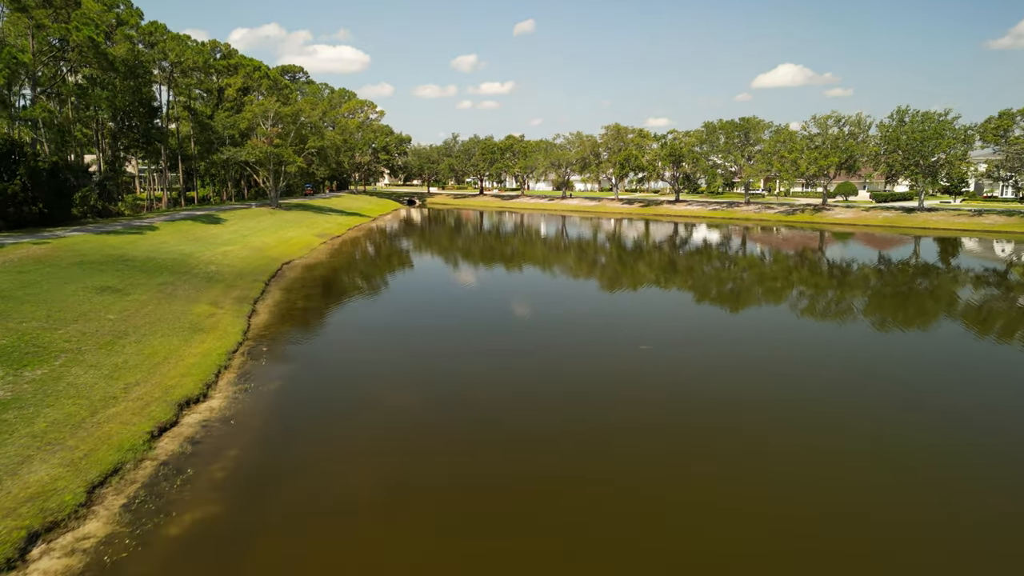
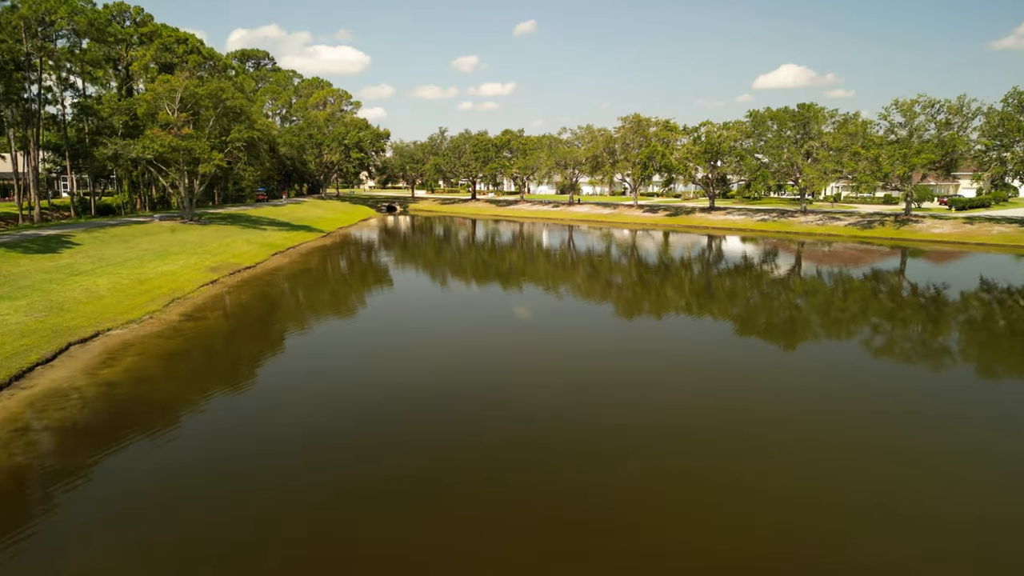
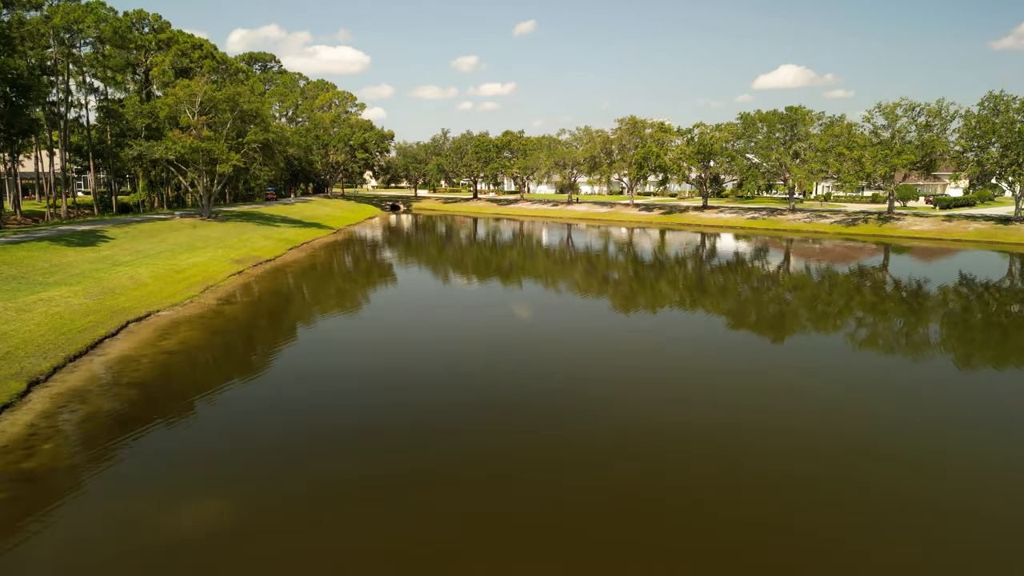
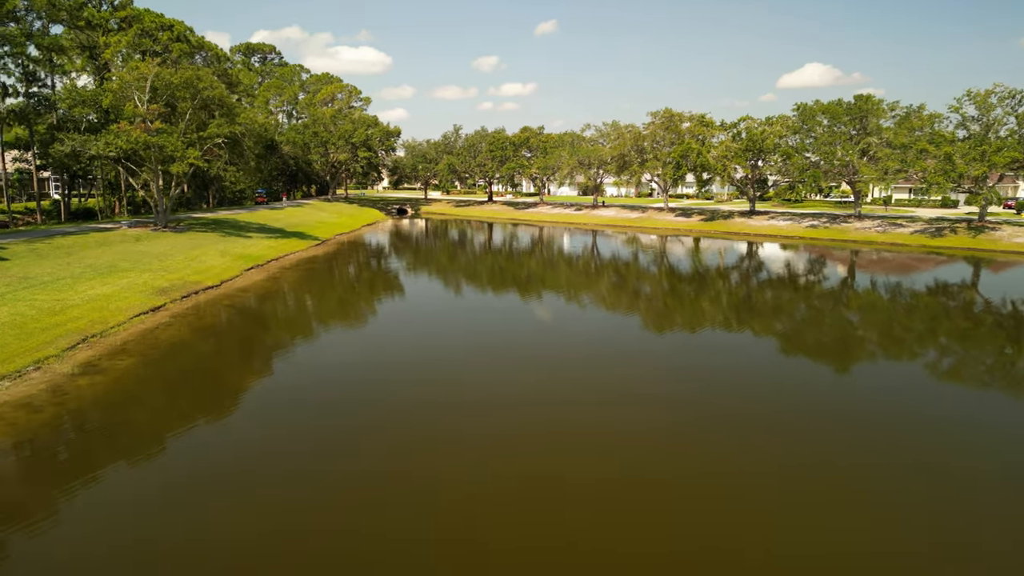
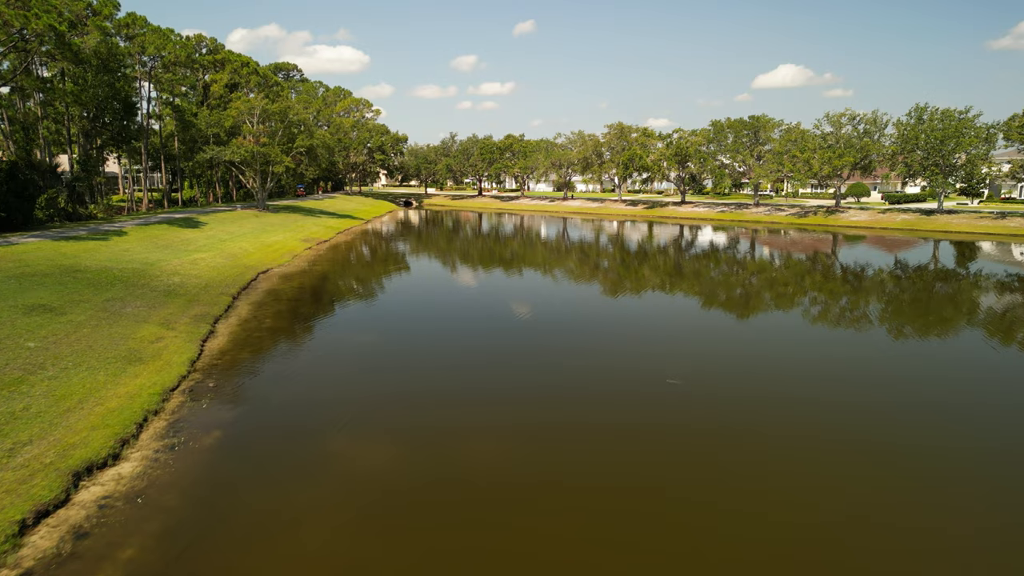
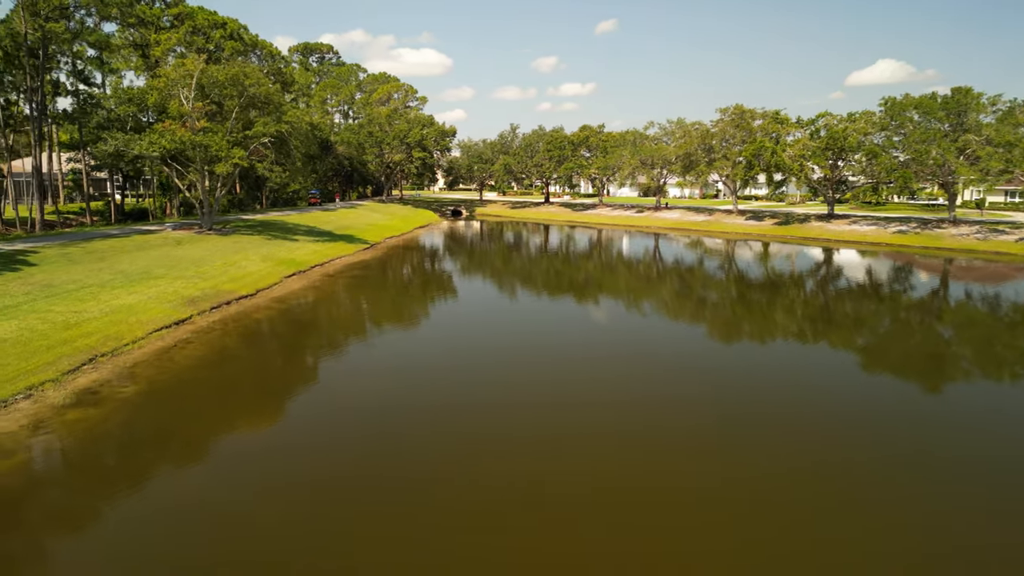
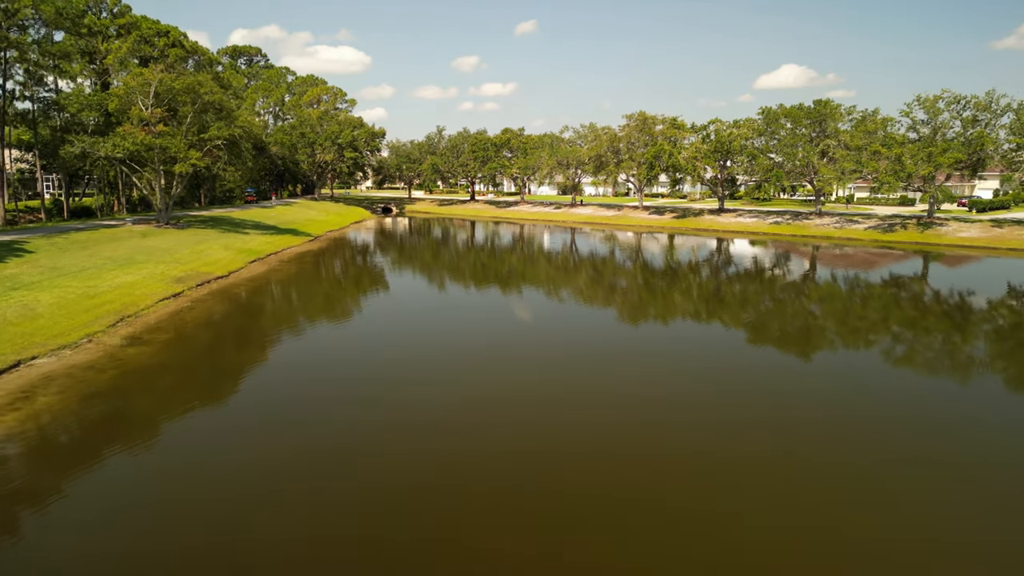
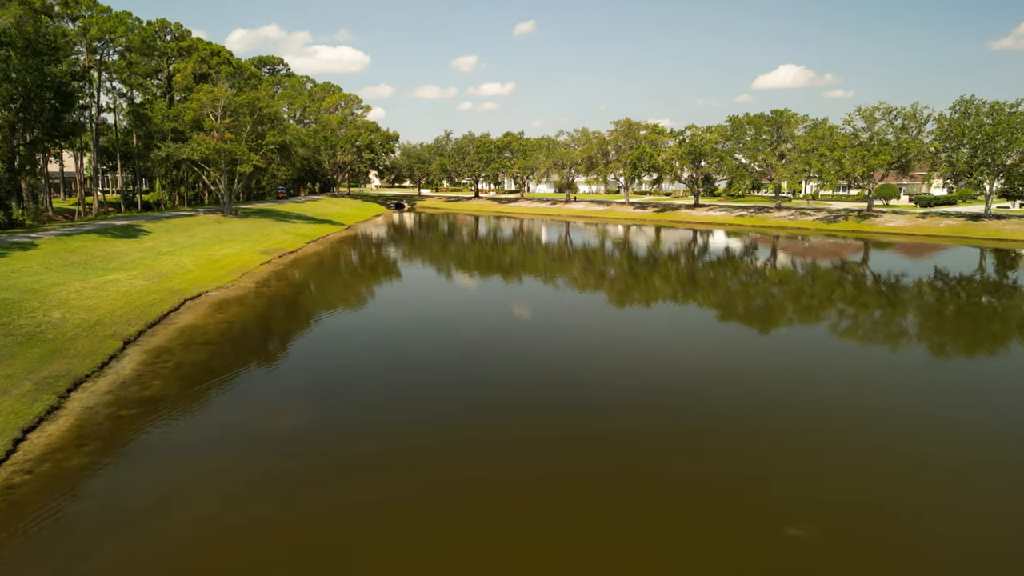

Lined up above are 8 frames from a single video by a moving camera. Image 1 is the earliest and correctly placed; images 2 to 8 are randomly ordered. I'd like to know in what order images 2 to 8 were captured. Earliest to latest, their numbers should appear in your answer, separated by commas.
5, 8, 3, 2, 7, 4, 6
